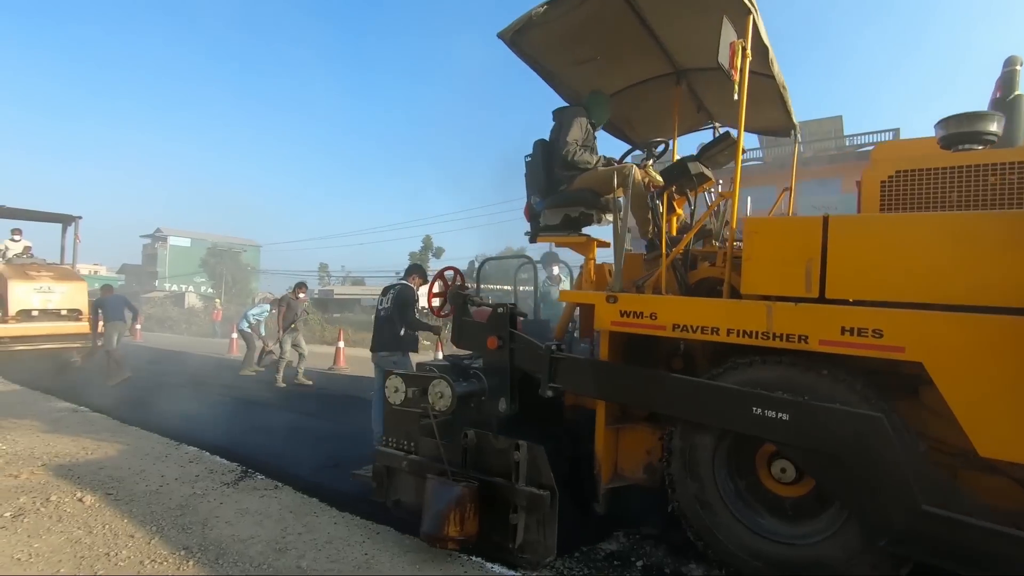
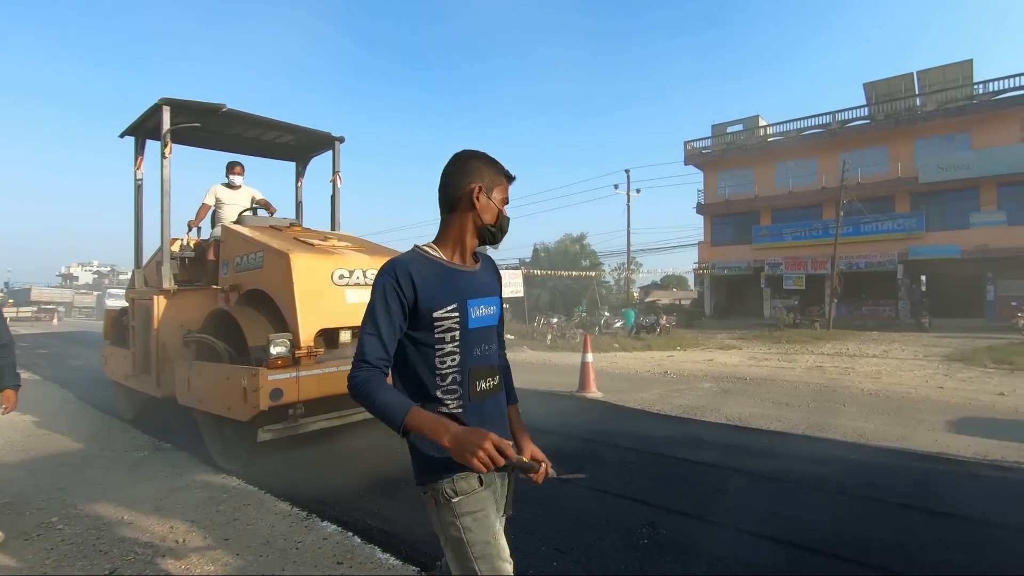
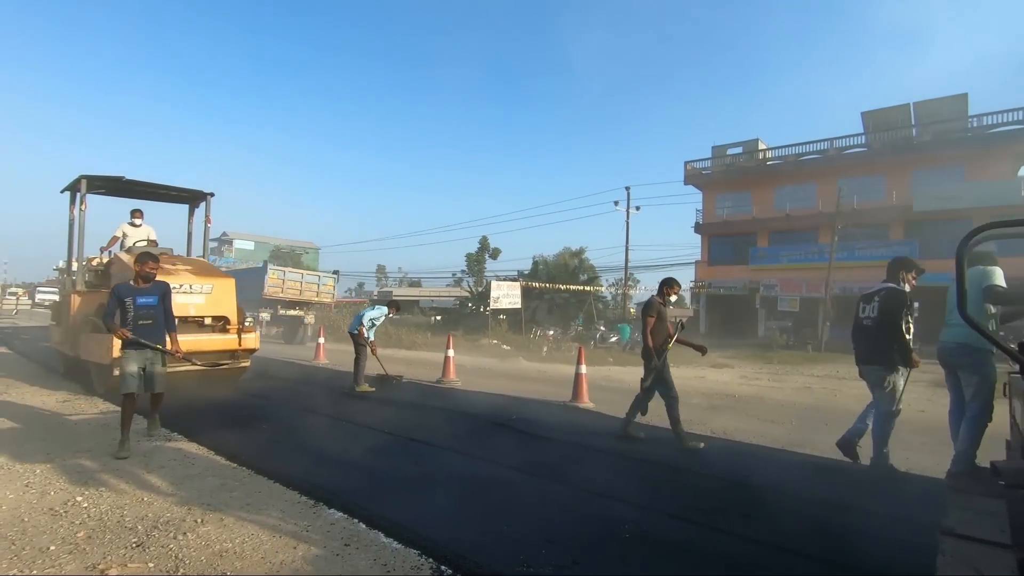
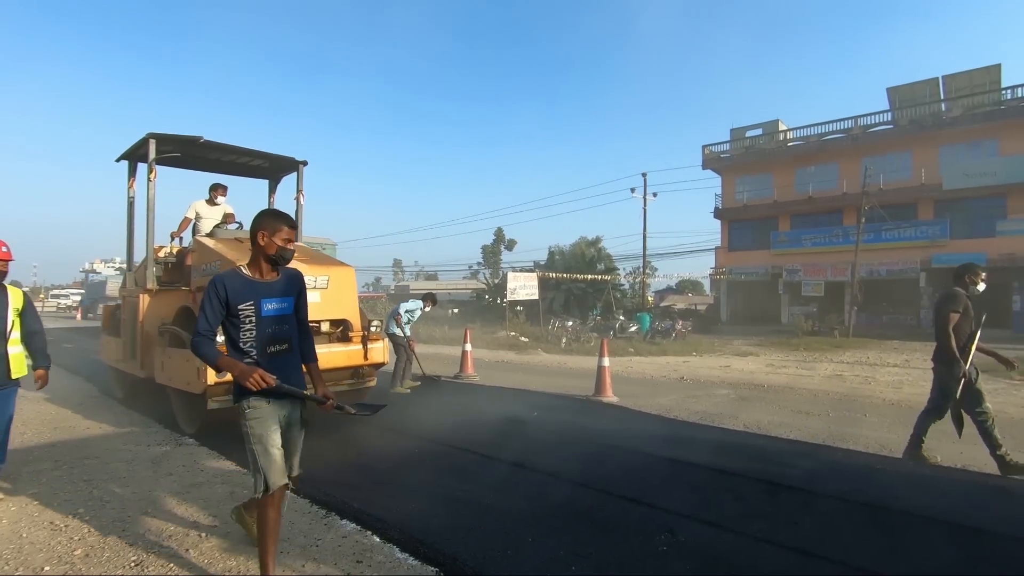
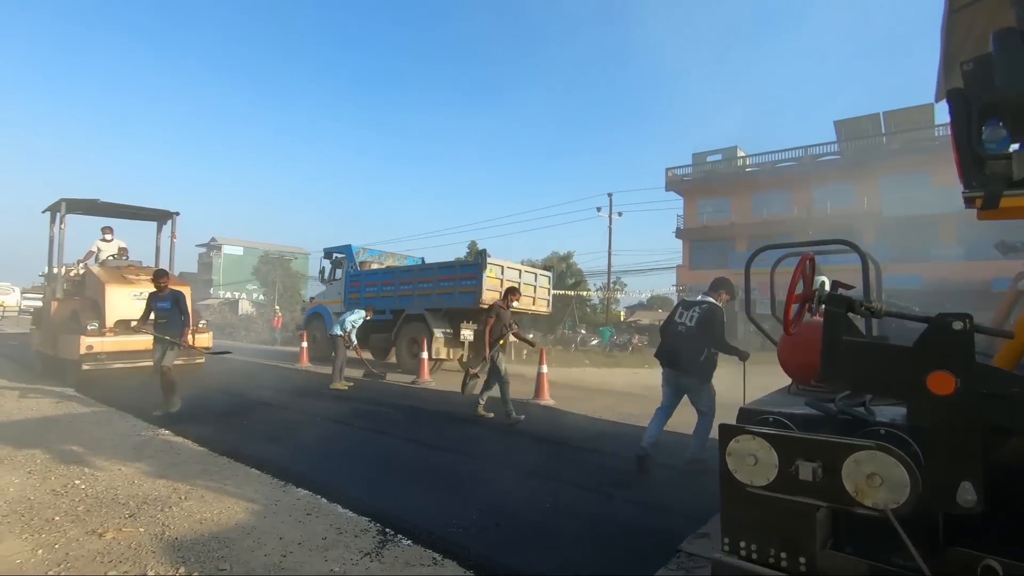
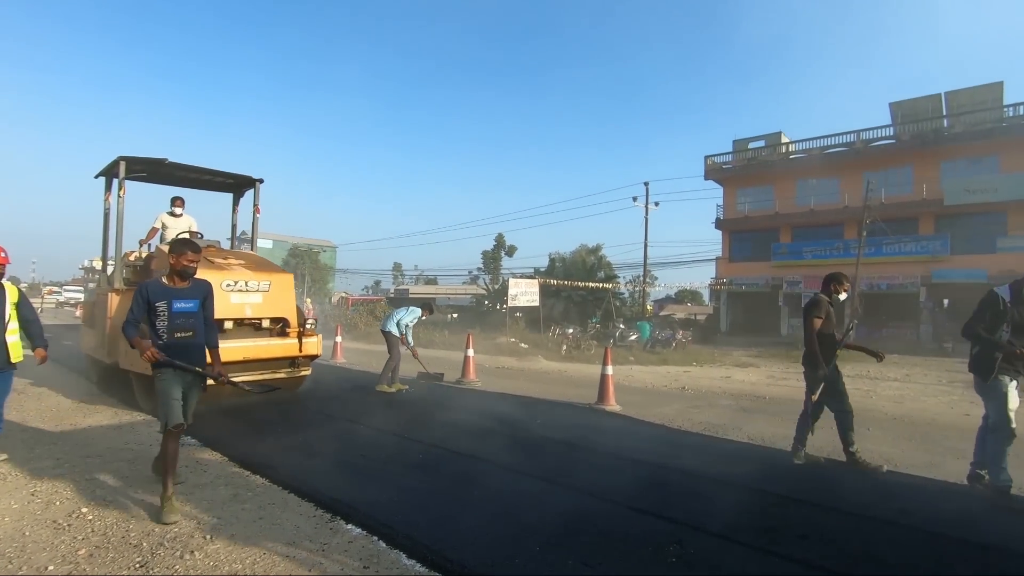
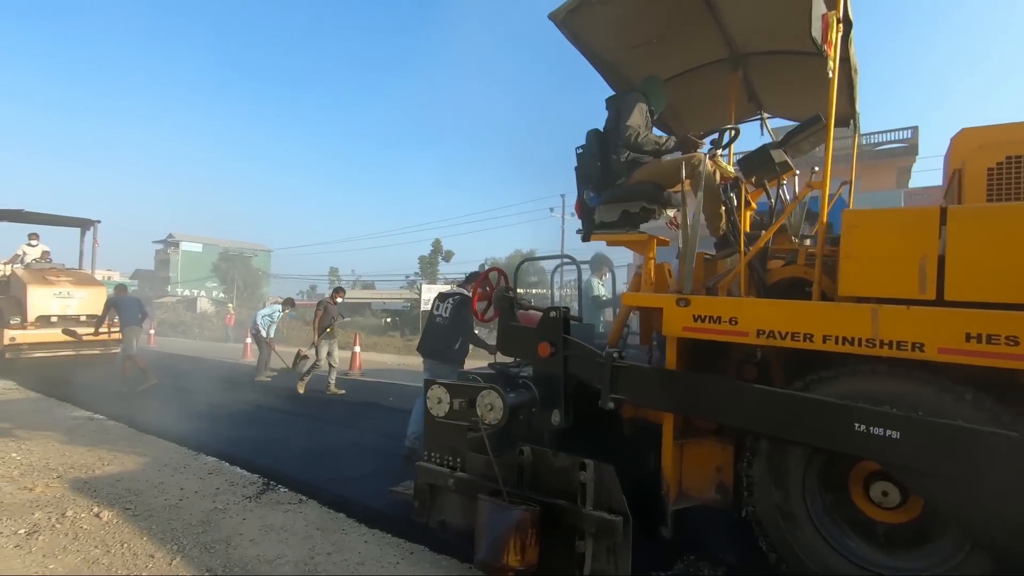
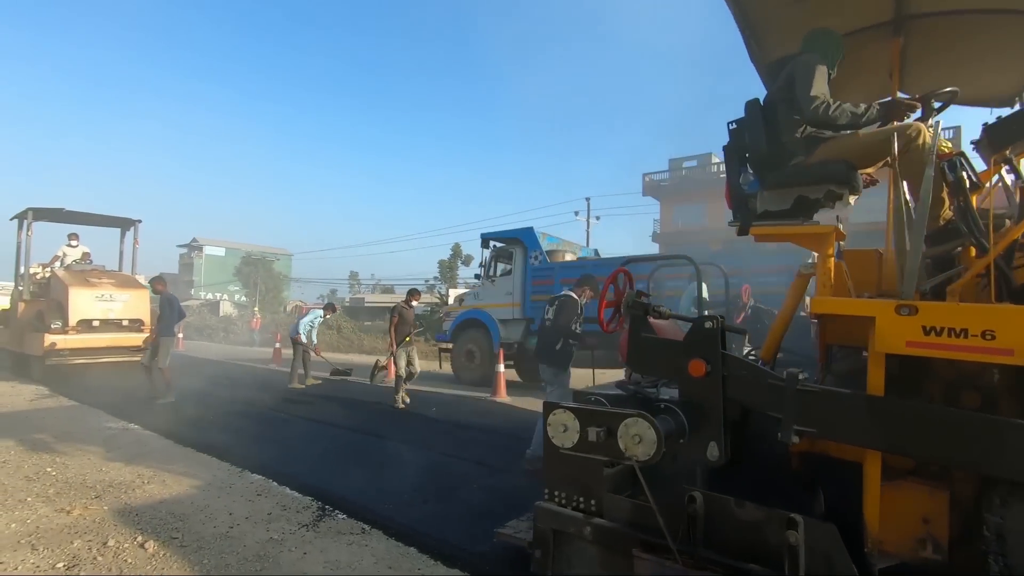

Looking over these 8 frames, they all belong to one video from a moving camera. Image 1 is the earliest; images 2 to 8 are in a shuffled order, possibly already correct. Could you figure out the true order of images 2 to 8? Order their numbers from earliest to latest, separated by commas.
7, 8, 5, 3, 6, 4, 2
